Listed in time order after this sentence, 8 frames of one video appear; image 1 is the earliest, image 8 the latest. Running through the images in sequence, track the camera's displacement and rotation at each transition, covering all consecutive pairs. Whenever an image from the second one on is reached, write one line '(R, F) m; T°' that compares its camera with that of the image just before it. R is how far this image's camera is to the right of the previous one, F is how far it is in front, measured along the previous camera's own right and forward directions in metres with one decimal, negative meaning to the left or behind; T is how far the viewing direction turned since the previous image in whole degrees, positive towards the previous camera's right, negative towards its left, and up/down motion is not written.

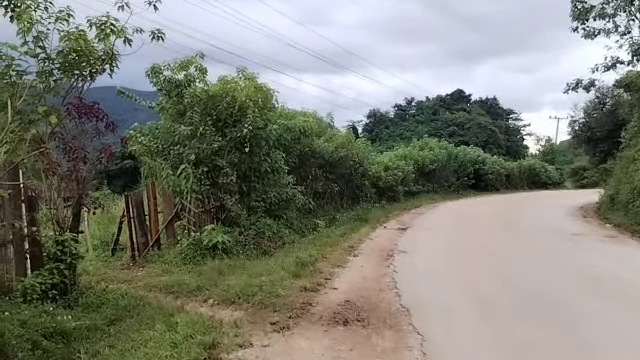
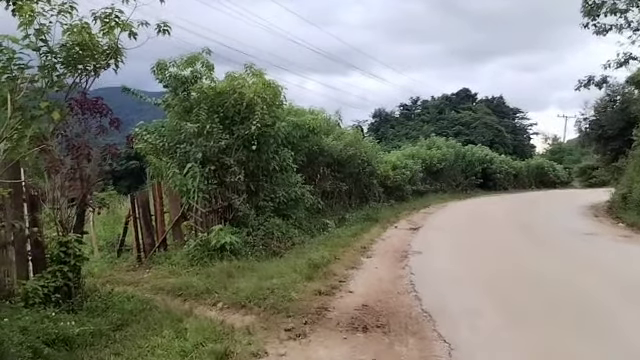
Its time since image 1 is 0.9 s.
(-0.1, +0.3) m; -1°
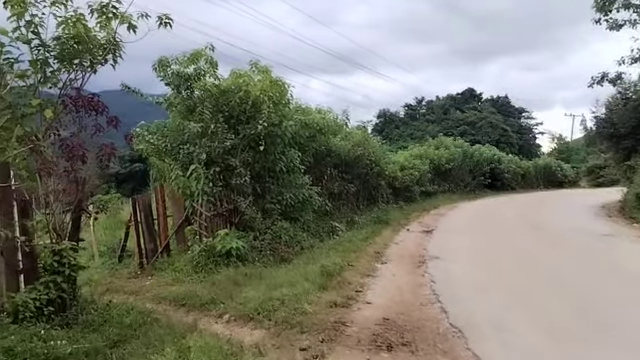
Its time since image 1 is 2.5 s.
(-0.1, +0.5) m; 0°
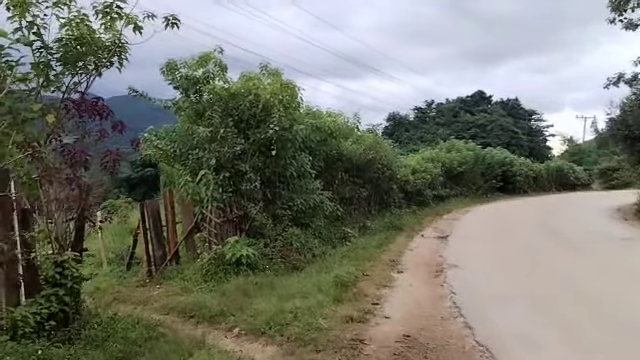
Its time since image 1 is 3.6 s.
(0.0, +0.3) m; -1°
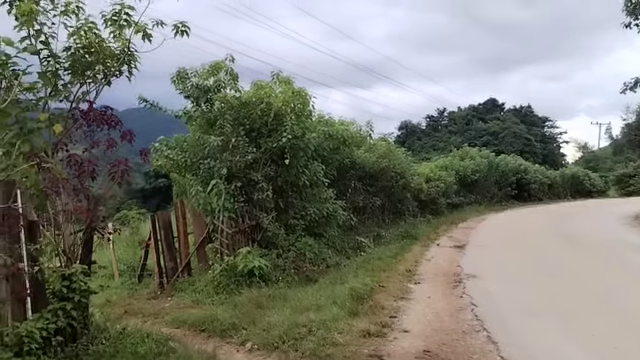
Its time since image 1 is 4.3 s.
(0.0, +0.2) m; -1°
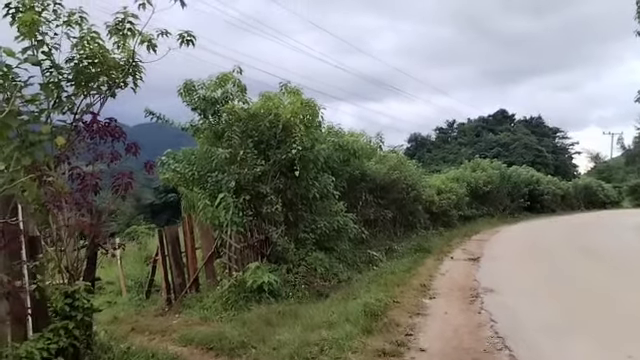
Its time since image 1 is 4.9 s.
(0.0, +0.2) m; -1°
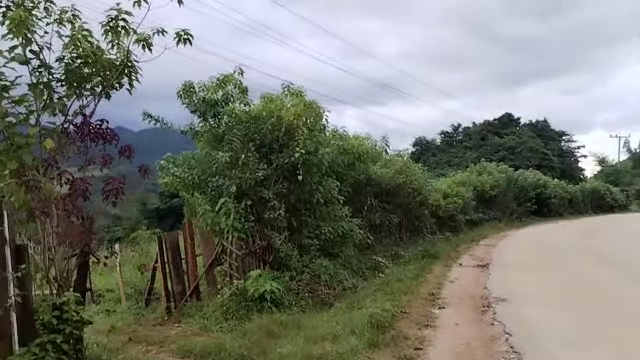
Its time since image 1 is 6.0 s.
(0.0, +0.3) m; -1°
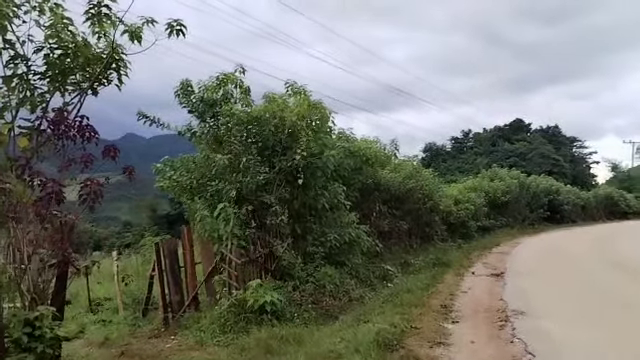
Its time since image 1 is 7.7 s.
(+0.1, +0.5) m; -1°
